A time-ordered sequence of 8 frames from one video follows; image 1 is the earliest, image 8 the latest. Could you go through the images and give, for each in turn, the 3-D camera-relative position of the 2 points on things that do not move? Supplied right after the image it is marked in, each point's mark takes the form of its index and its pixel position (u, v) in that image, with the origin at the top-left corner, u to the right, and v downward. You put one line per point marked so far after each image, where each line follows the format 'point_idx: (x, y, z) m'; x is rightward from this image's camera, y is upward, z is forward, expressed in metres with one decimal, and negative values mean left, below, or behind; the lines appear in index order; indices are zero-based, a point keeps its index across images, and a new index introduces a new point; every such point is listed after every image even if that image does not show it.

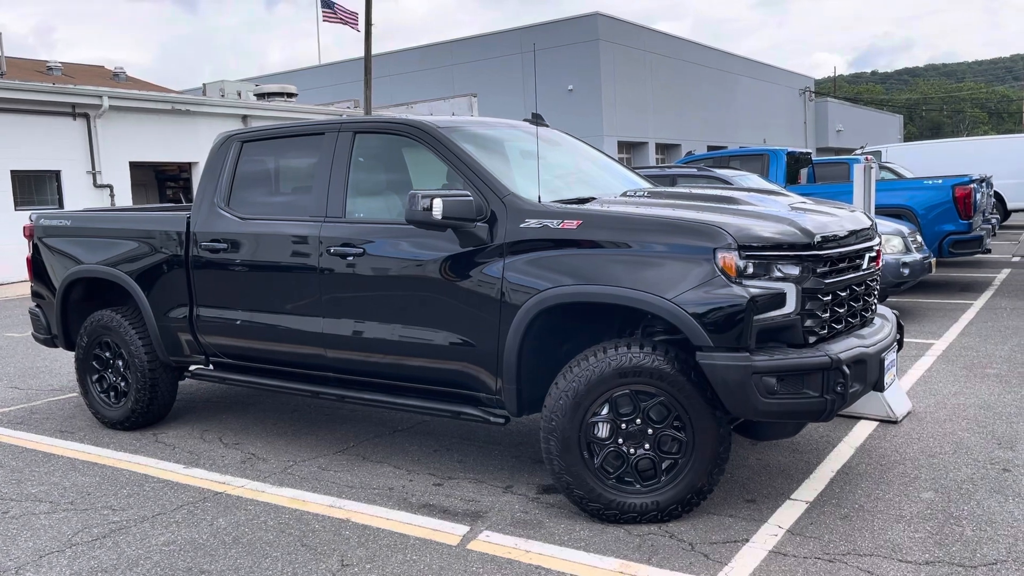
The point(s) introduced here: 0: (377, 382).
0: (-0.7, -0.5, +4.4) m
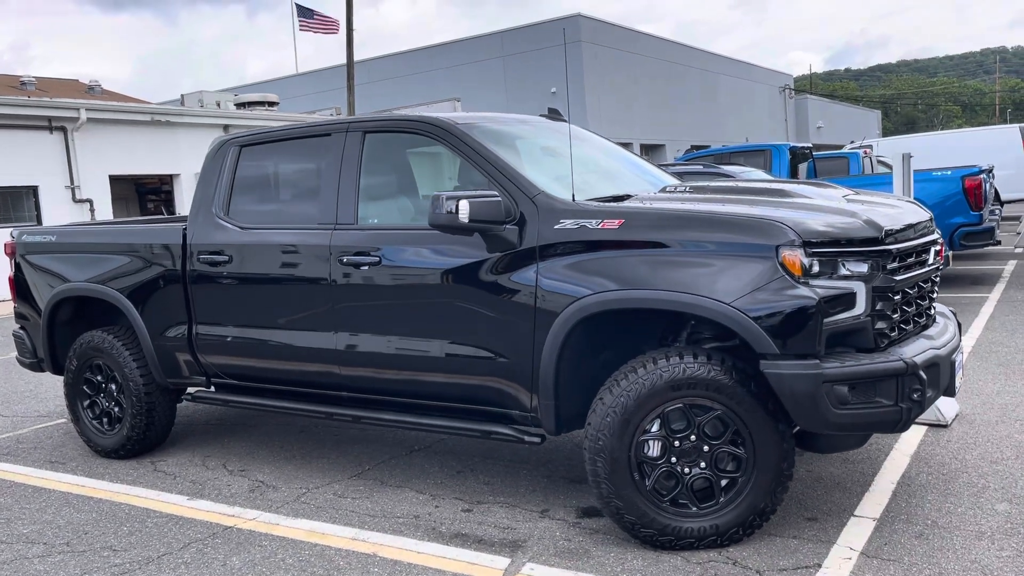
0: (-0.5, -0.5, +4.1) m
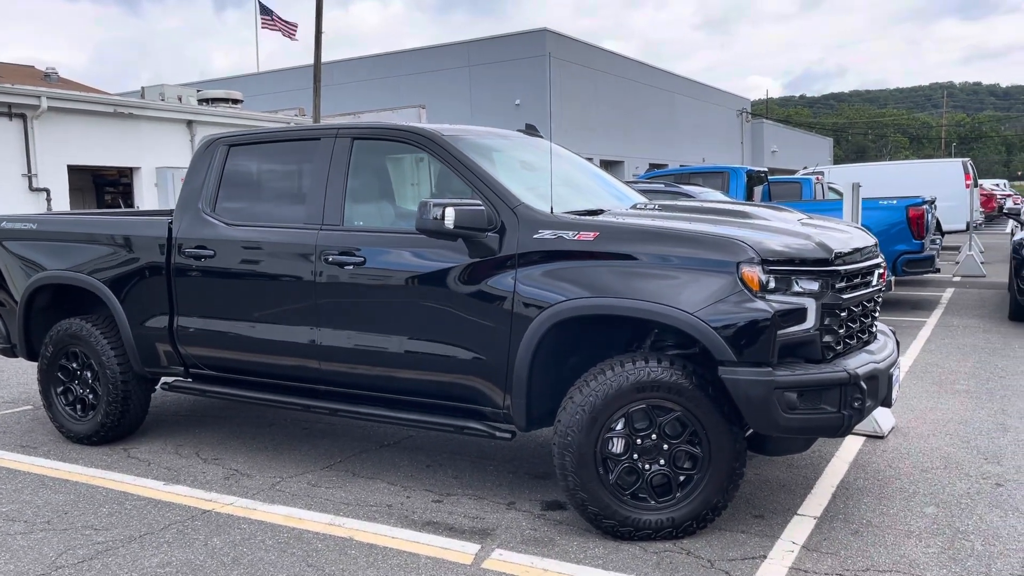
0: (-0.7, -0.5, +4.3) m
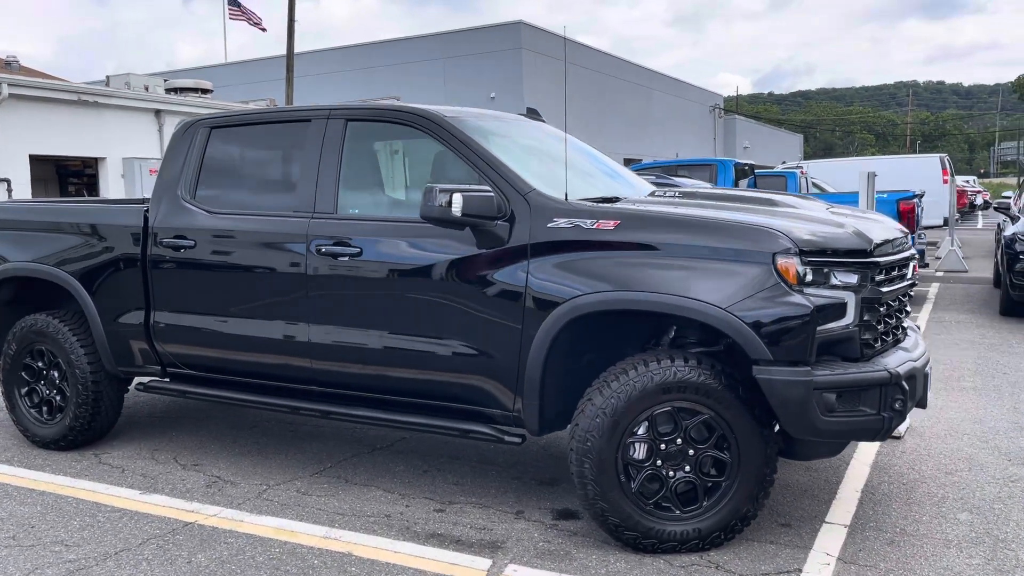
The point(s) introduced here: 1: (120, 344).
0: (-0.7, -0.5, +4.0) m
1: (-2.1, -0.3, +4.6) m
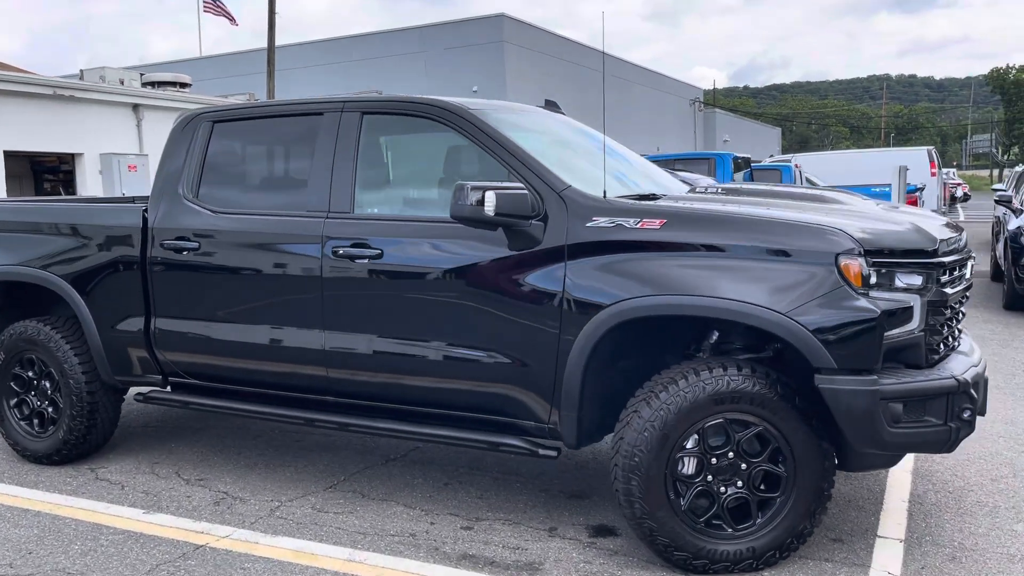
0: (-0.5, -0.5, +3.8) m
1: (-2.0, -0.3, +4.3) m
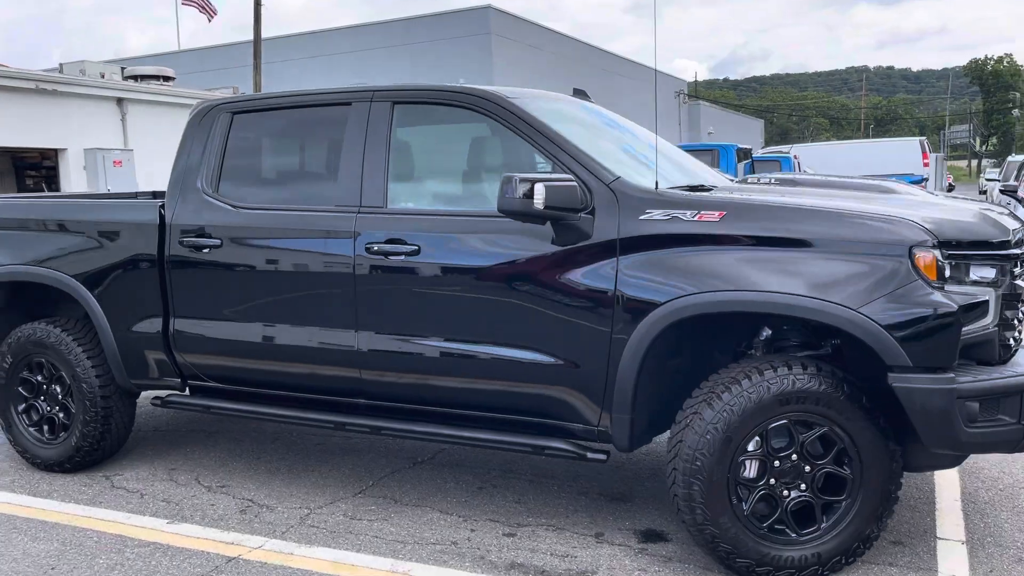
0: (-0.4, -0.5, +3.6) m
1: (-1.8, -0.3, +4.1) m
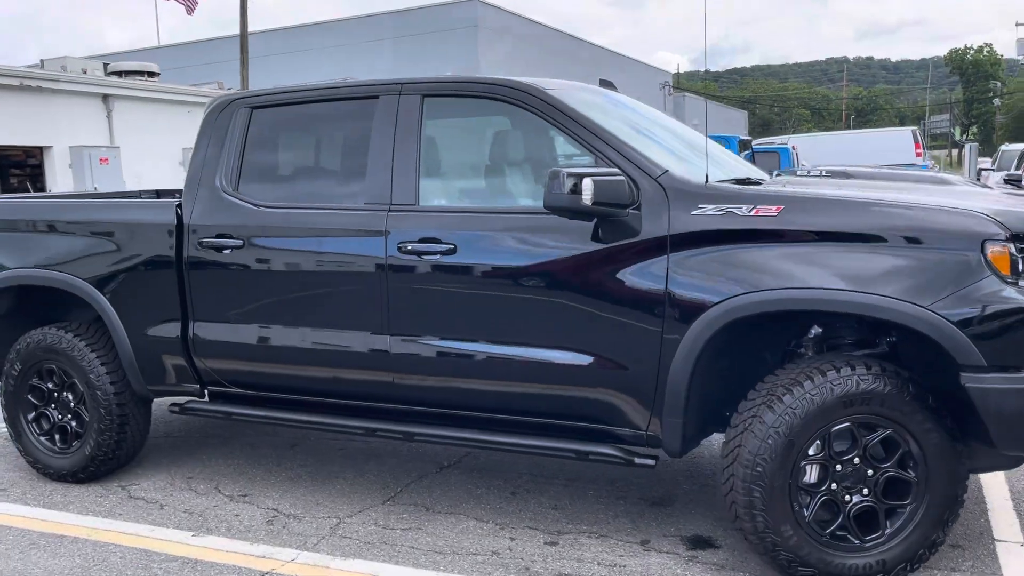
0: (-0.2, -0.5, +3.5) m
1: (-1.7, -0.3, +4.0) m
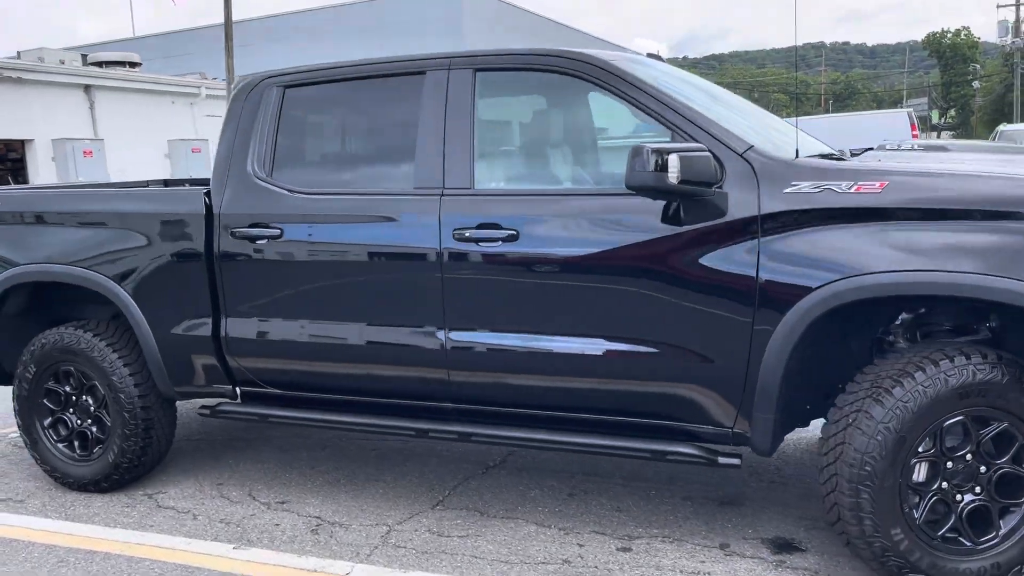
0: (0.0, -0.5, +3.2) m
1: (-1.4, -0.3, +3.7) m
